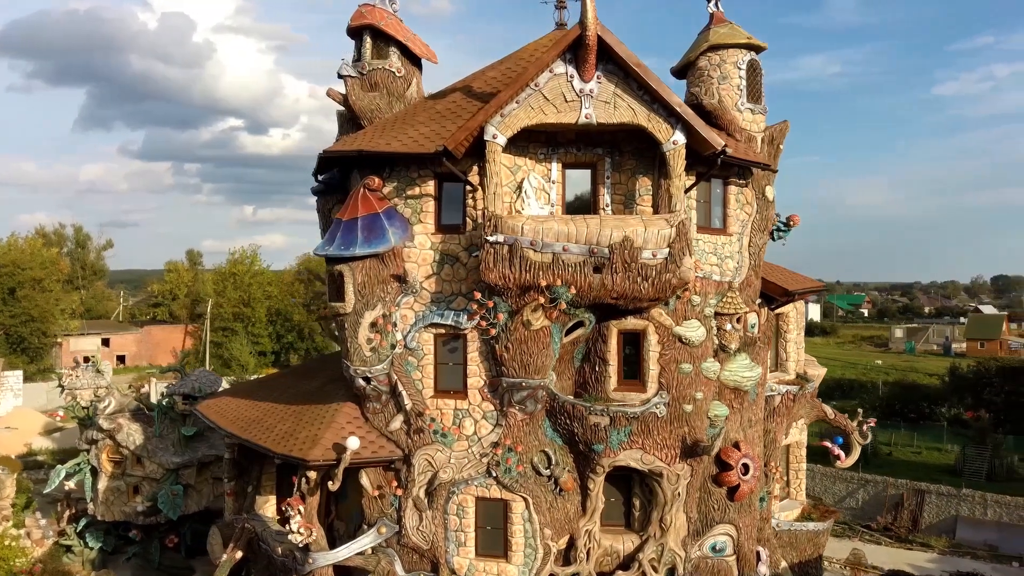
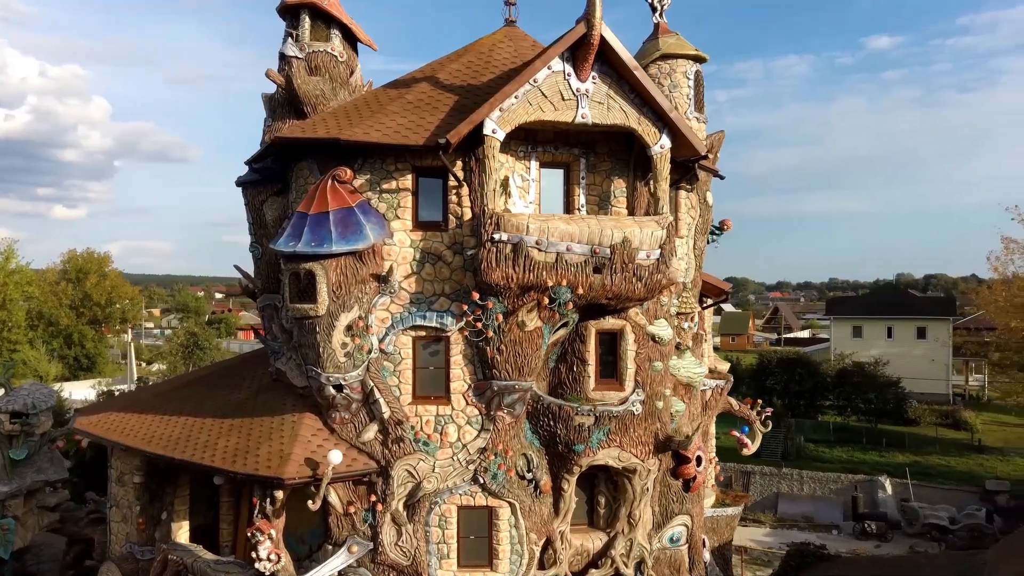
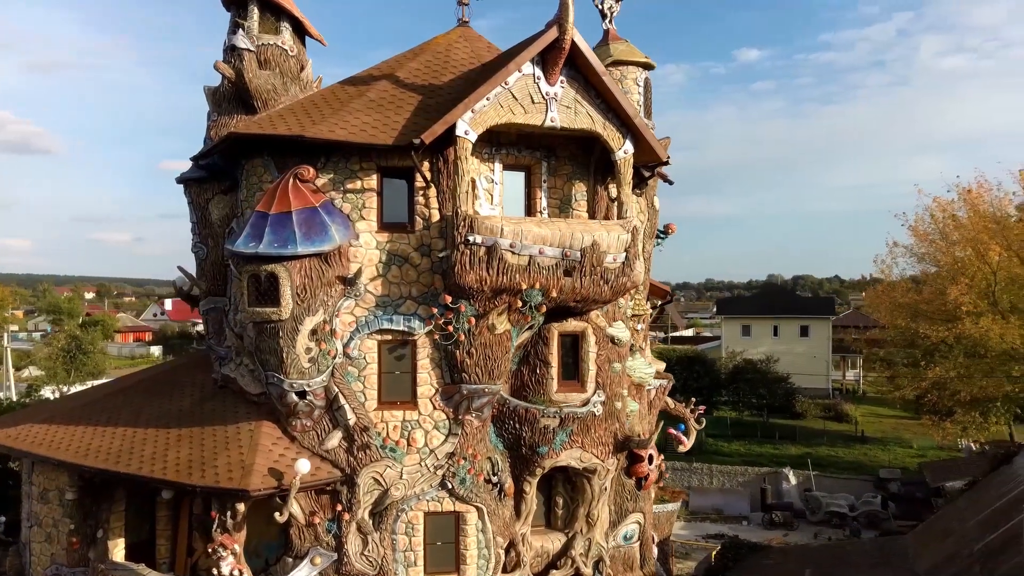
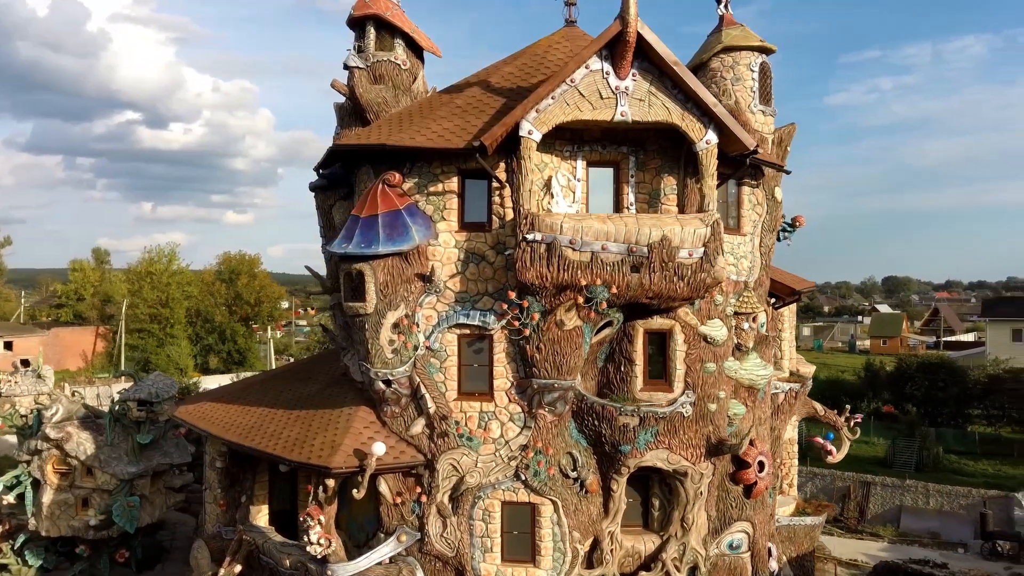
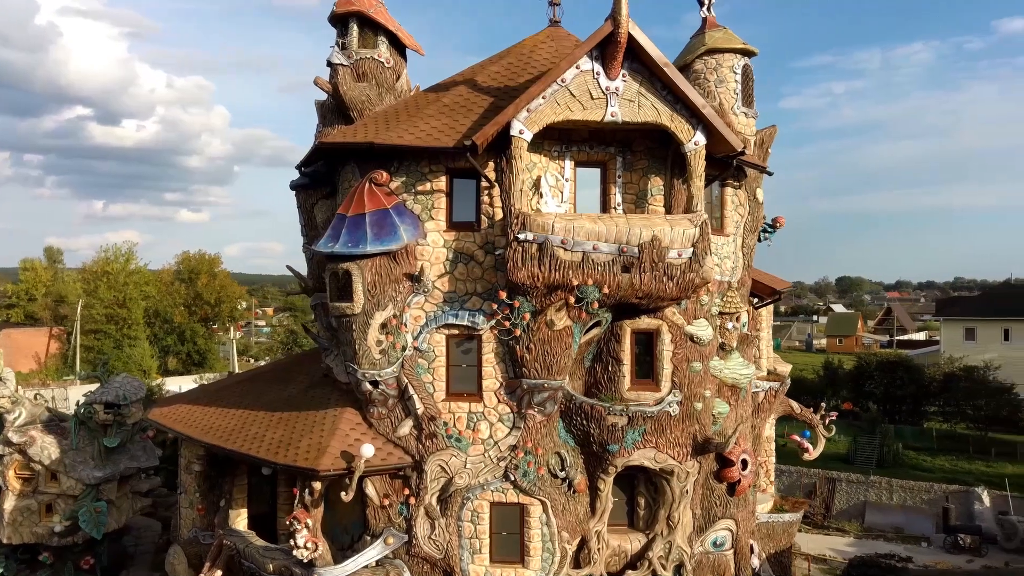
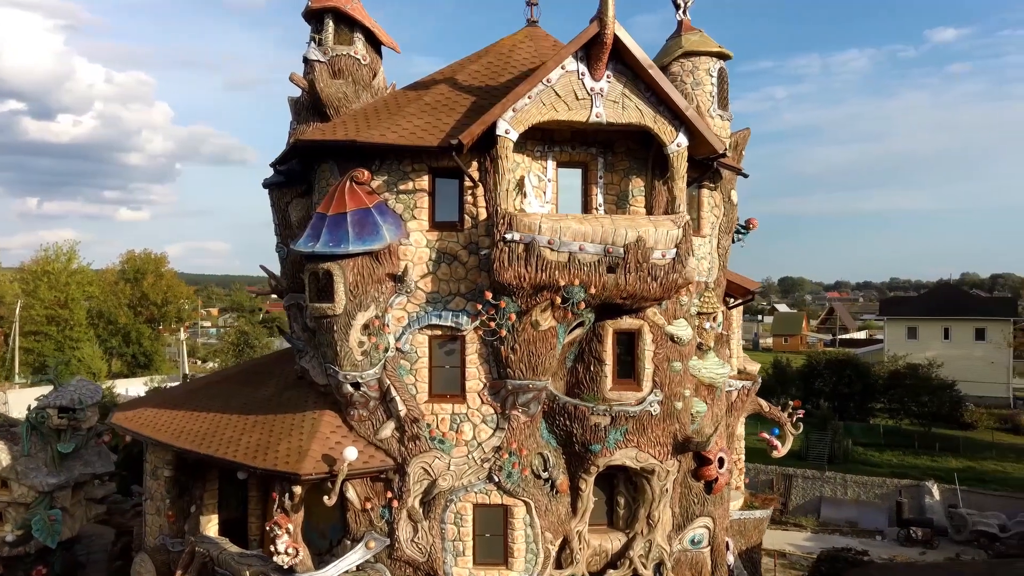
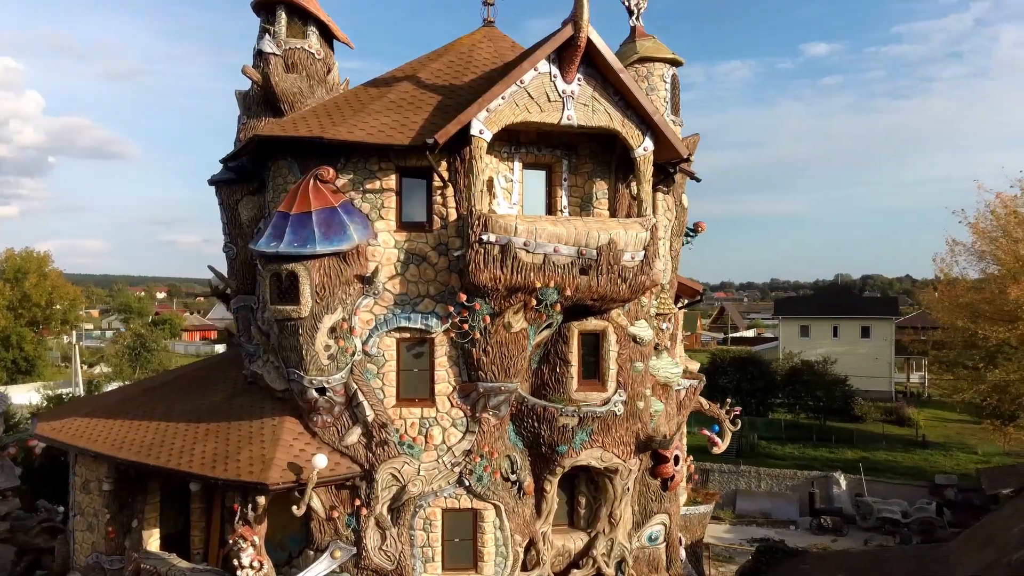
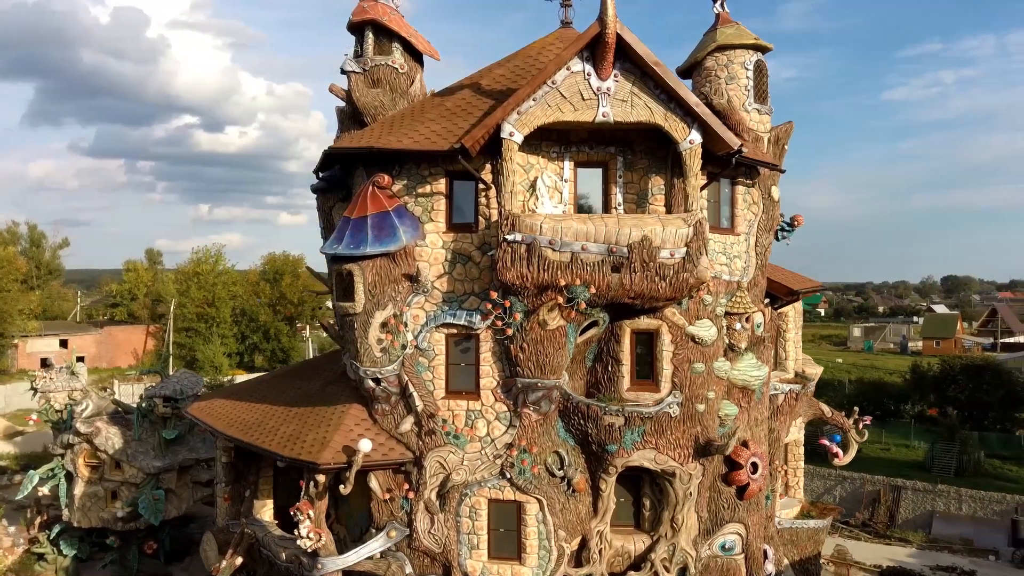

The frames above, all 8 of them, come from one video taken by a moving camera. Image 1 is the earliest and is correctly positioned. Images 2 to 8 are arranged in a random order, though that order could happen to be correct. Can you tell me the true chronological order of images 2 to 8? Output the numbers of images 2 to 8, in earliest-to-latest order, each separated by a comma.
8, 4, 5, 6, 2, 7, 3
